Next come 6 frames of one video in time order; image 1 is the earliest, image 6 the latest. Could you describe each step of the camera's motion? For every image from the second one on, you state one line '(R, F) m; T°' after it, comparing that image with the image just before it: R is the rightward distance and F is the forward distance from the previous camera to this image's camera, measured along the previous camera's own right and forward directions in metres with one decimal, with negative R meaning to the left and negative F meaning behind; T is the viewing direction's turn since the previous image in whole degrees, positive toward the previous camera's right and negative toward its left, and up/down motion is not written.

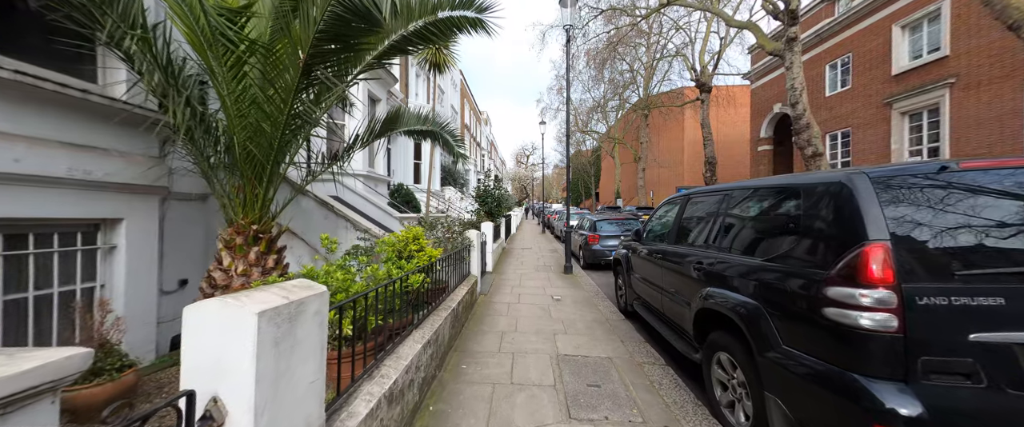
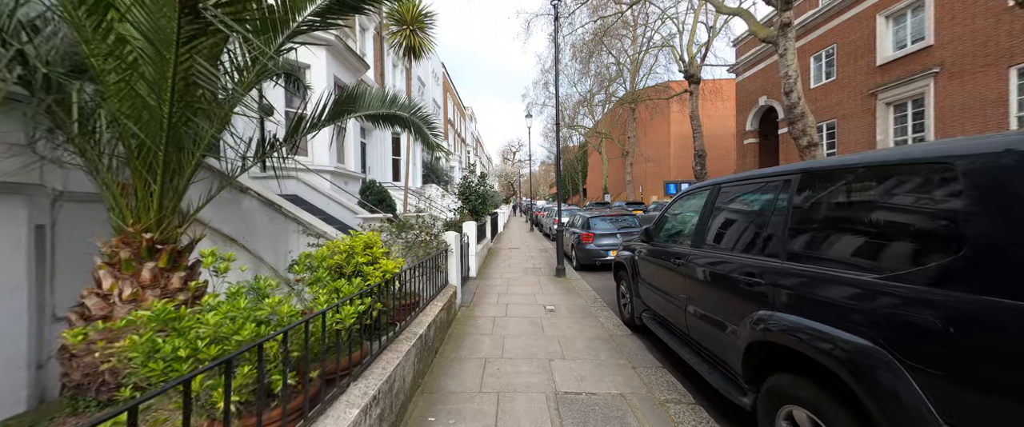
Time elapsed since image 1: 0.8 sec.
(+0.1, +0.8) m; +2°
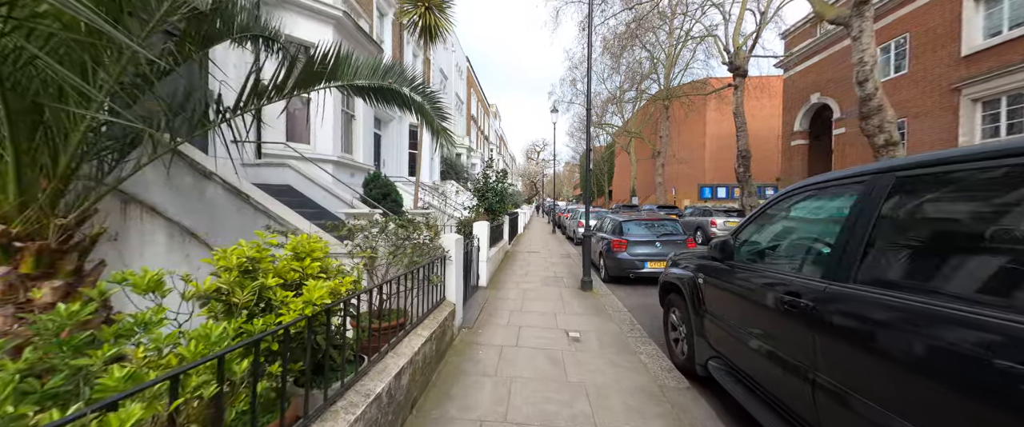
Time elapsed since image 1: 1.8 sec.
(+0.1, +1.1) m; -4°
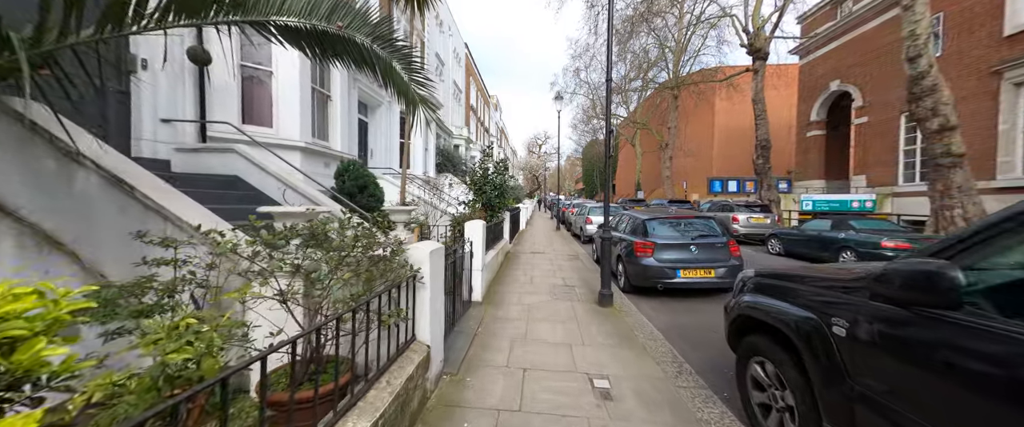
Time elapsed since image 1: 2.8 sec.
(0.0, +1.2) m; 0°
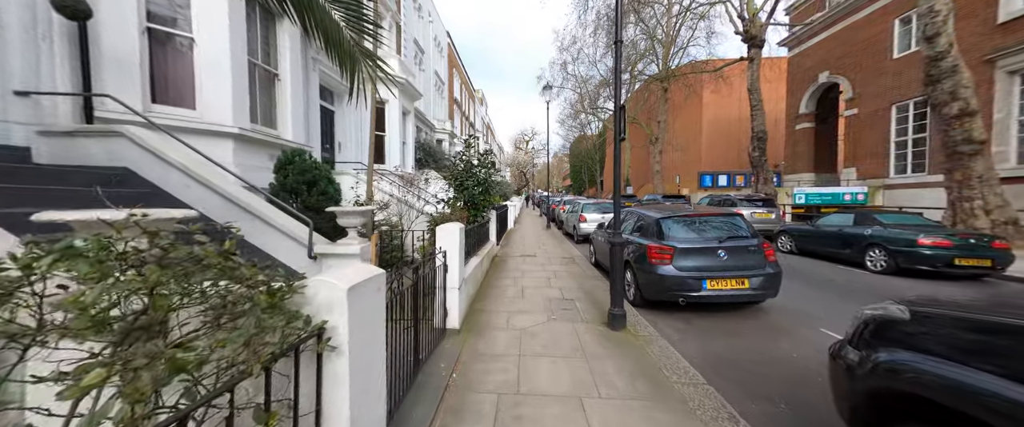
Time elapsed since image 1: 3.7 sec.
(0.0, +1.1) m; +2°
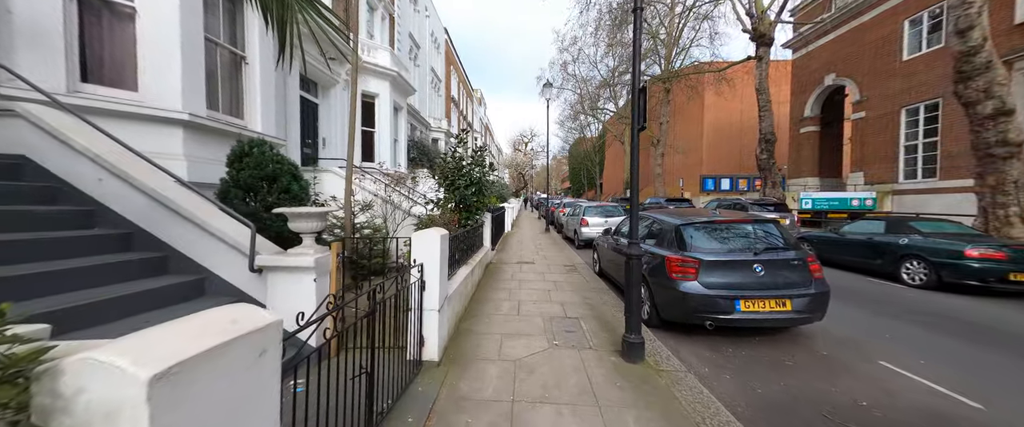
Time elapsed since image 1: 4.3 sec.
(0.0, +0.7) m; 0°
